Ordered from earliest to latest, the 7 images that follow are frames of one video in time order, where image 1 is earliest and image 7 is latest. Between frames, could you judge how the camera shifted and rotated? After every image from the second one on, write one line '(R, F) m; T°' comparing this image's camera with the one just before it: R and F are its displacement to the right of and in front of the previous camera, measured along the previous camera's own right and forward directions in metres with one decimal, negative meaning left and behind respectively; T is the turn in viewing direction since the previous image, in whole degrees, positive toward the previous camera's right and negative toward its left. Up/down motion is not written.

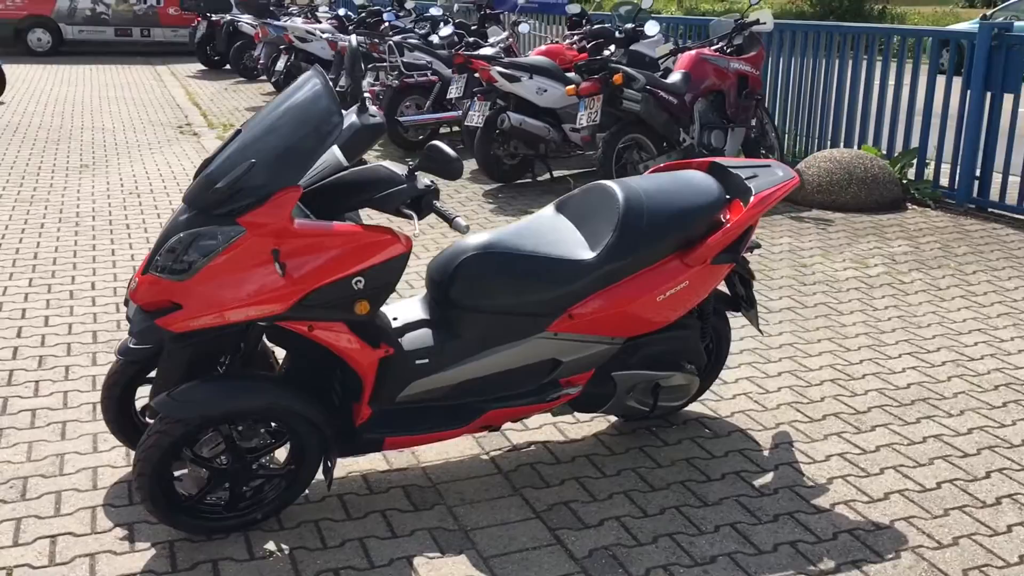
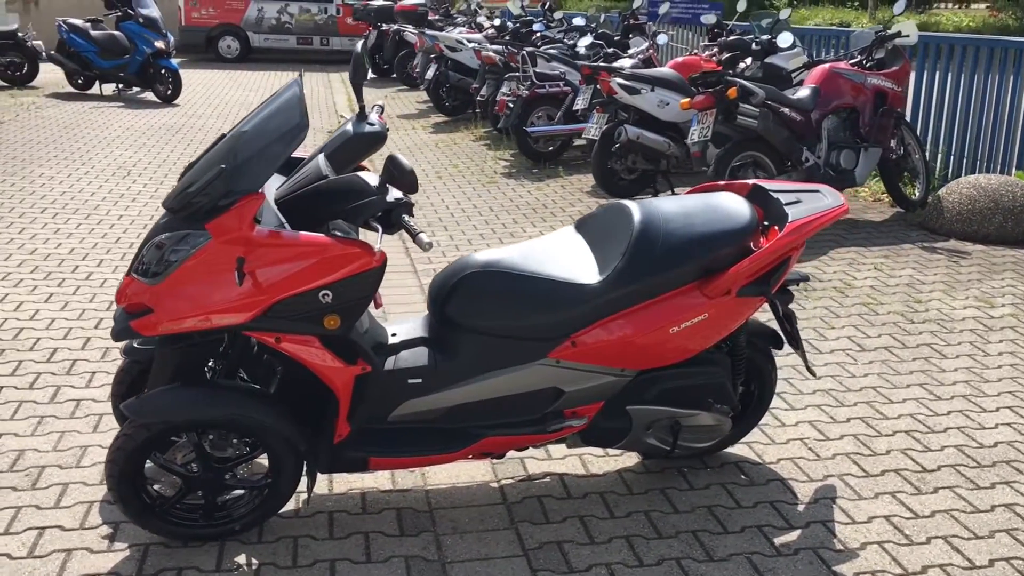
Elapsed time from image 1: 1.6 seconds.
(+0.6, +0.3) m; -10°
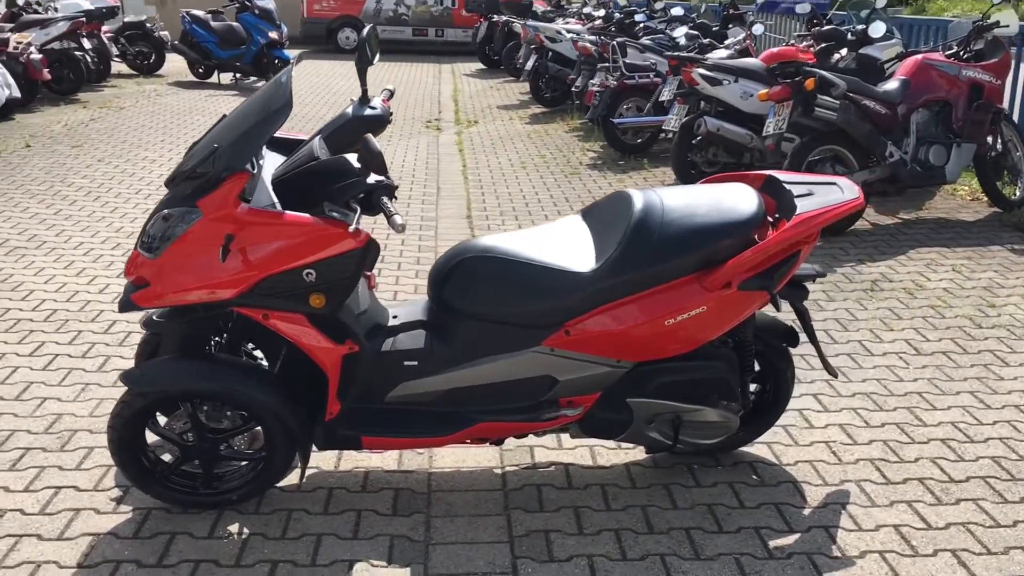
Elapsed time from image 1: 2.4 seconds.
(+0.4, 0.0) m; -7°
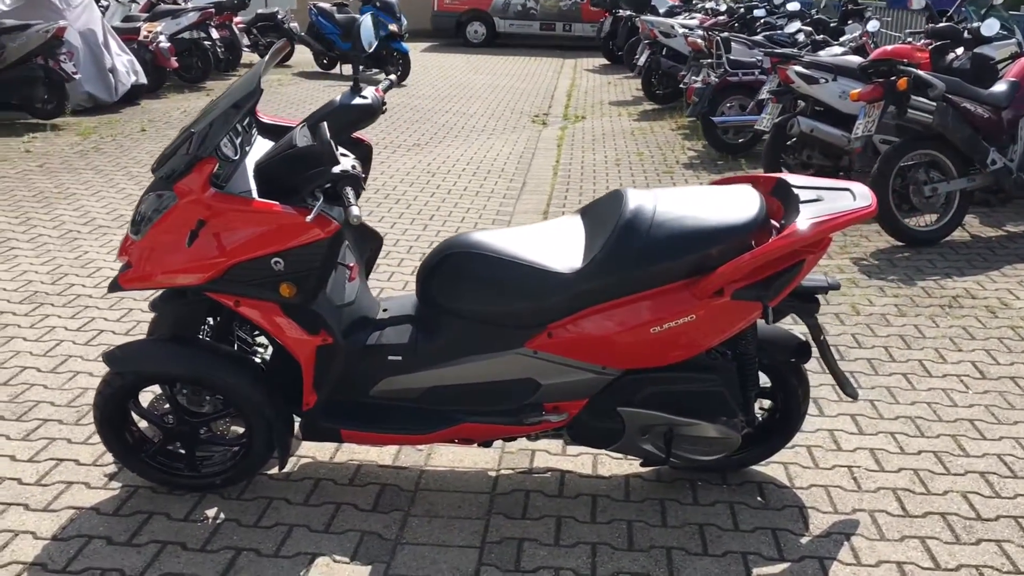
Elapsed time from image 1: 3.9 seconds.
(+0.5, +0.1) m; -8°
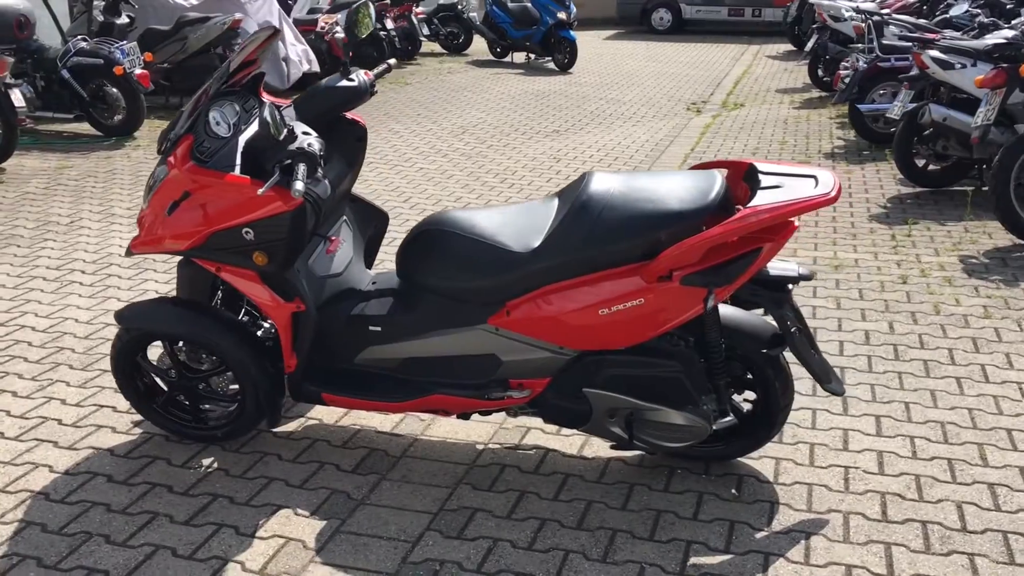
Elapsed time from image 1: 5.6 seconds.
(+0.8, 0.0) m; -12°
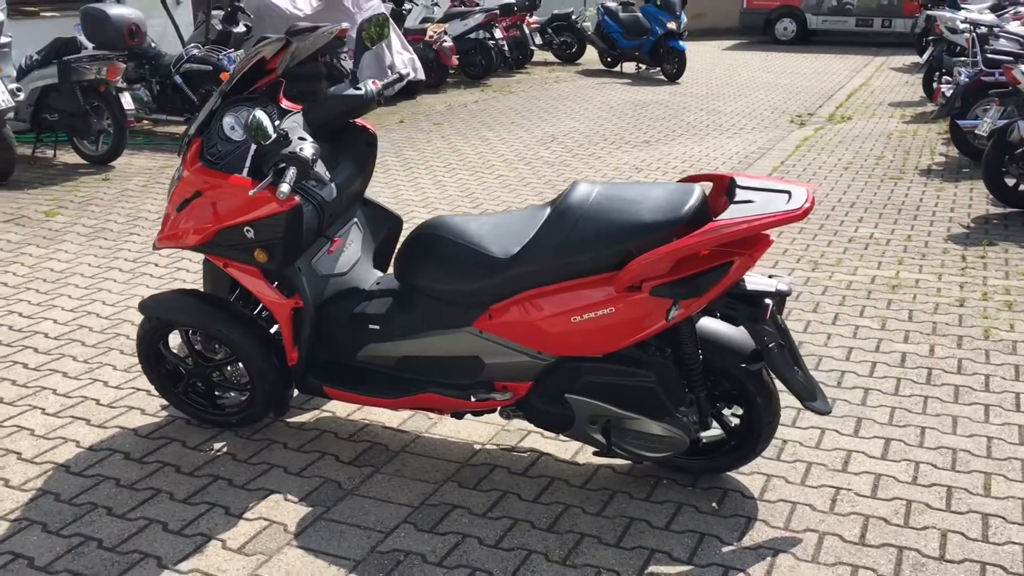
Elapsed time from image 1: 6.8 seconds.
(+0.5, -0.1) m; -7°
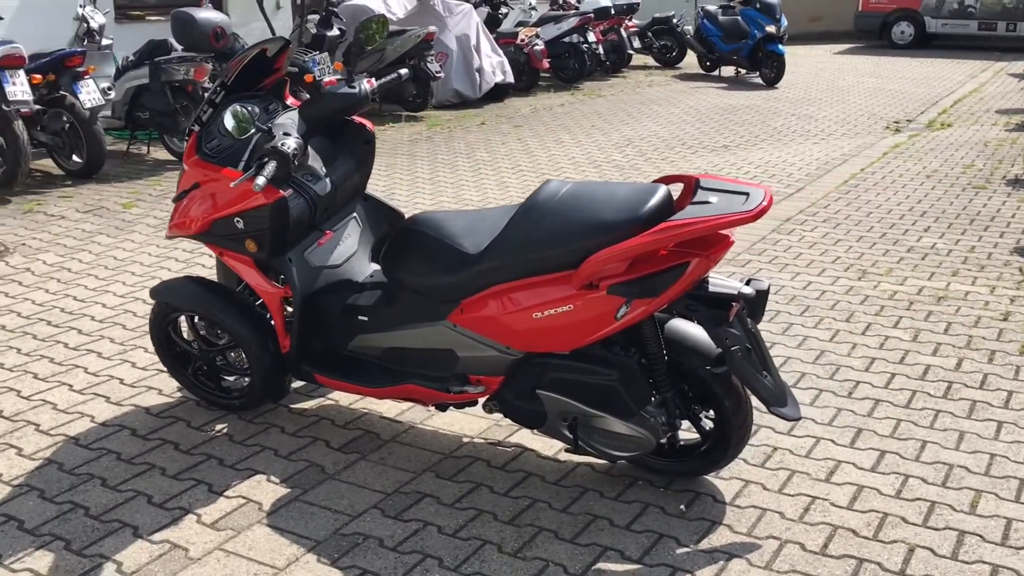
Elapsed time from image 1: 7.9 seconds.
(+0.5, 0.0) m; -7°
